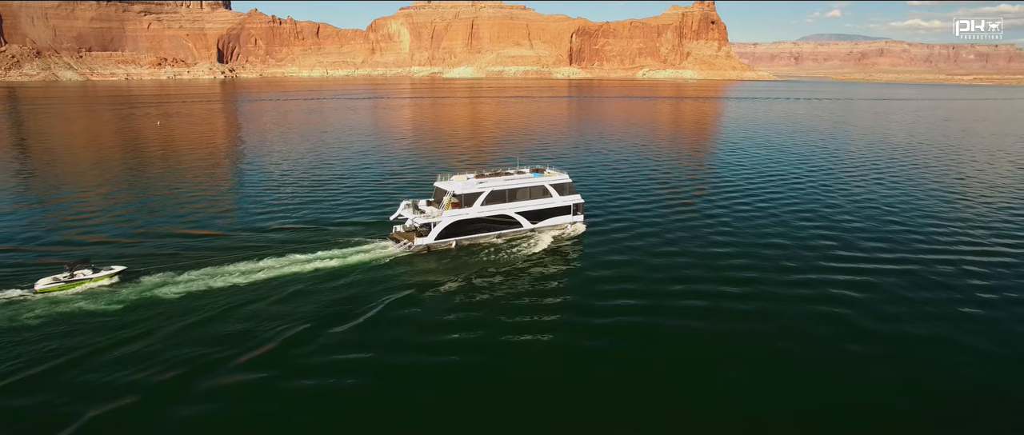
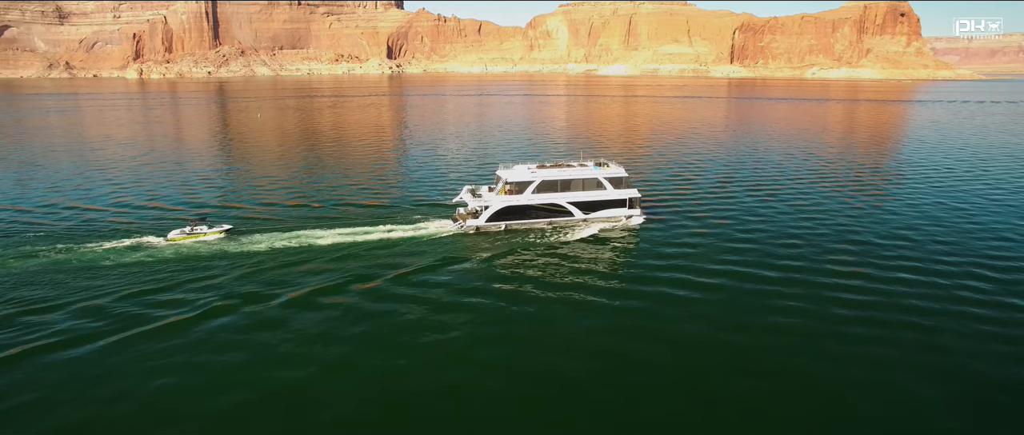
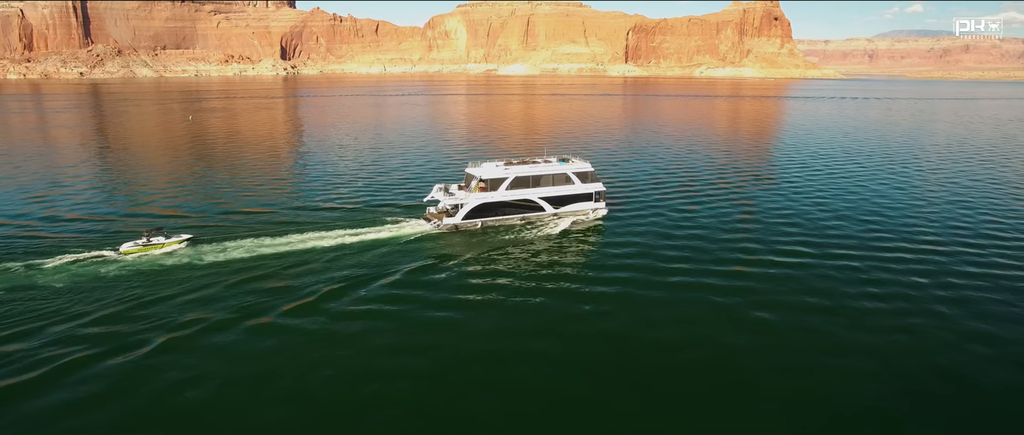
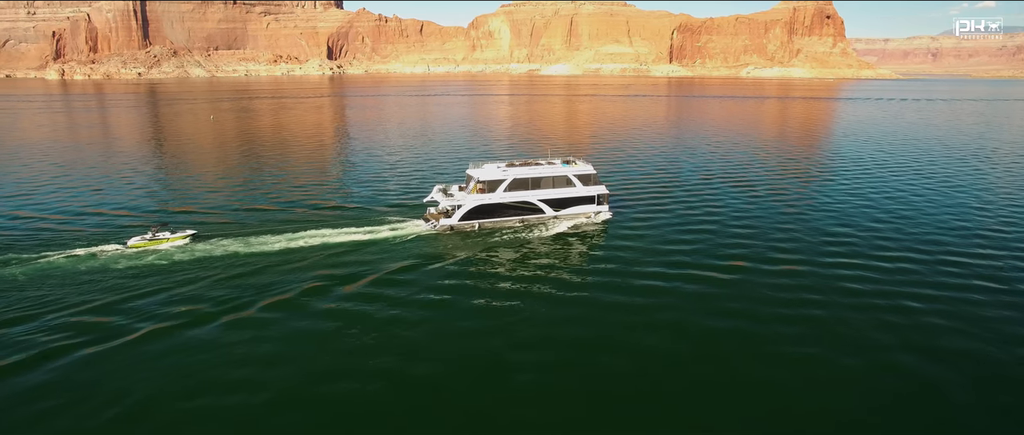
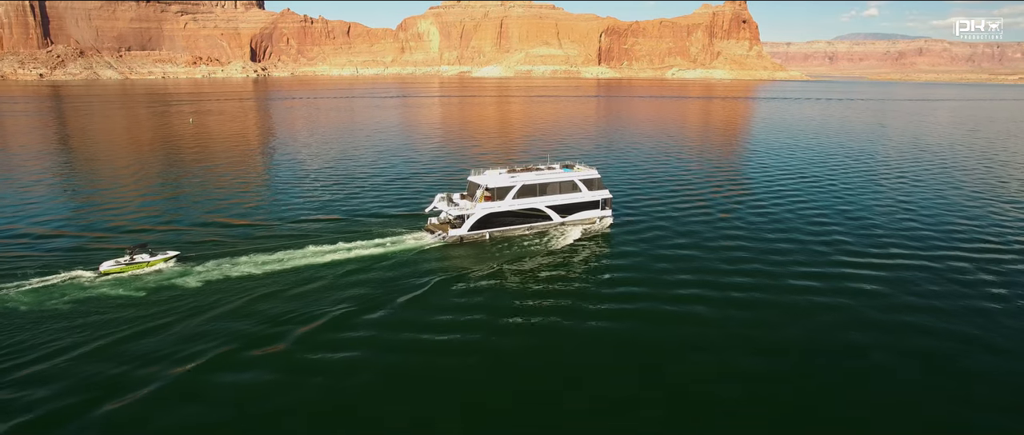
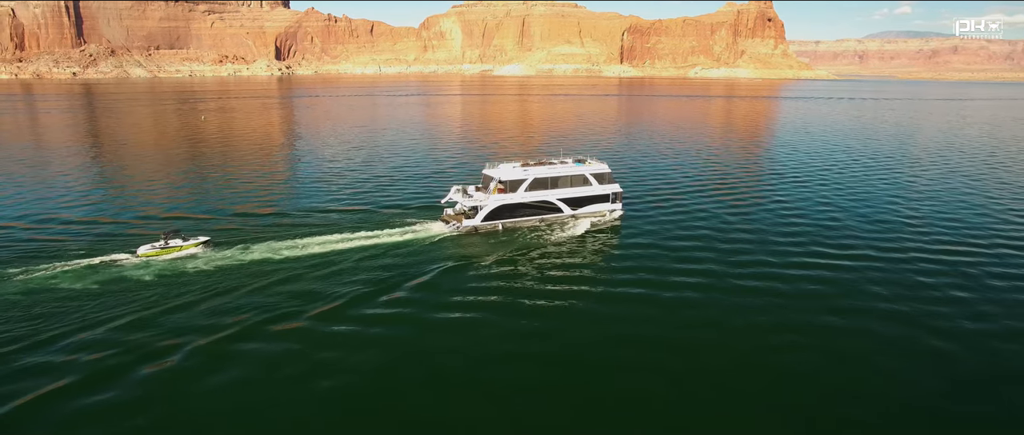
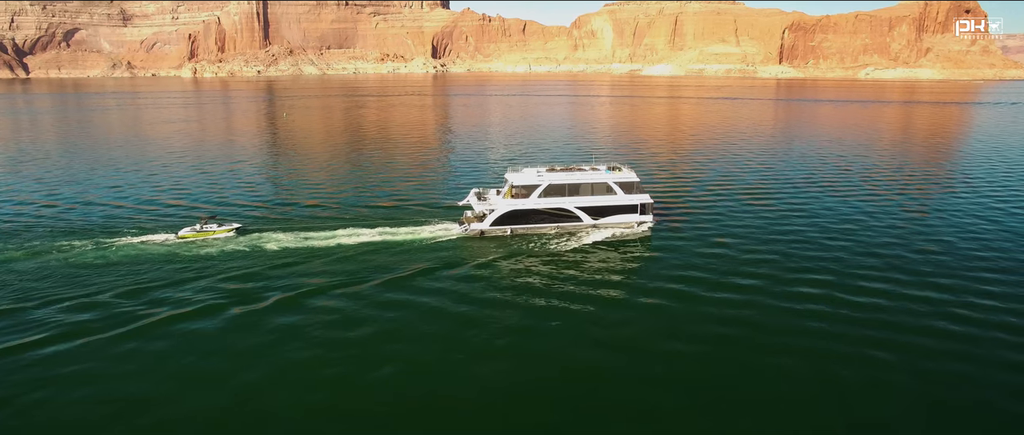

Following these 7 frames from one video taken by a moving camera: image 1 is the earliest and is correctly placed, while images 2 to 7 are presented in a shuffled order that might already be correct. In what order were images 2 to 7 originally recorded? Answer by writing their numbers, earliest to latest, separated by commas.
5, 6, 3, 4, 2, 7
